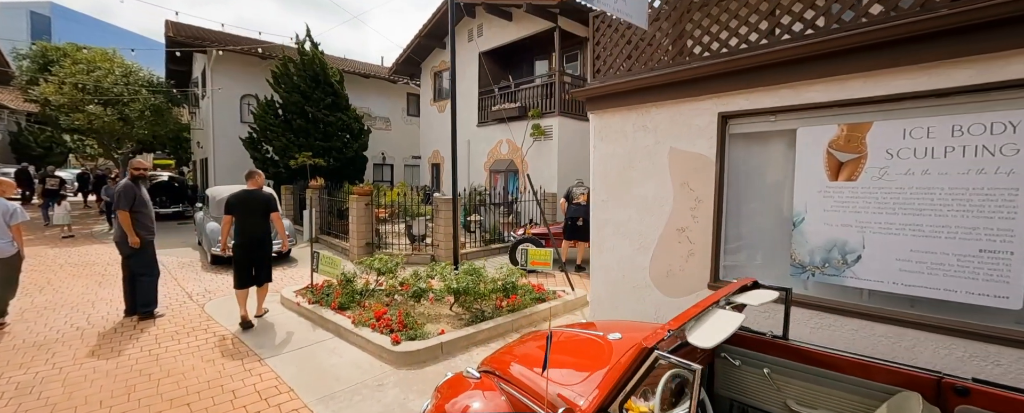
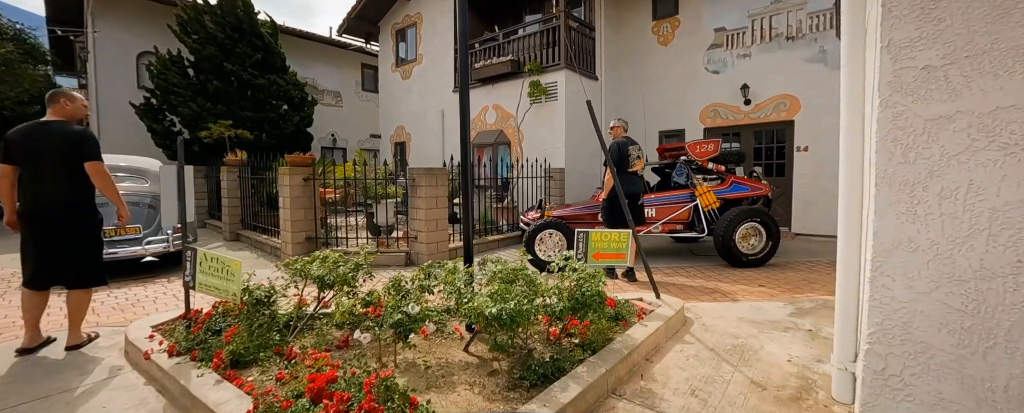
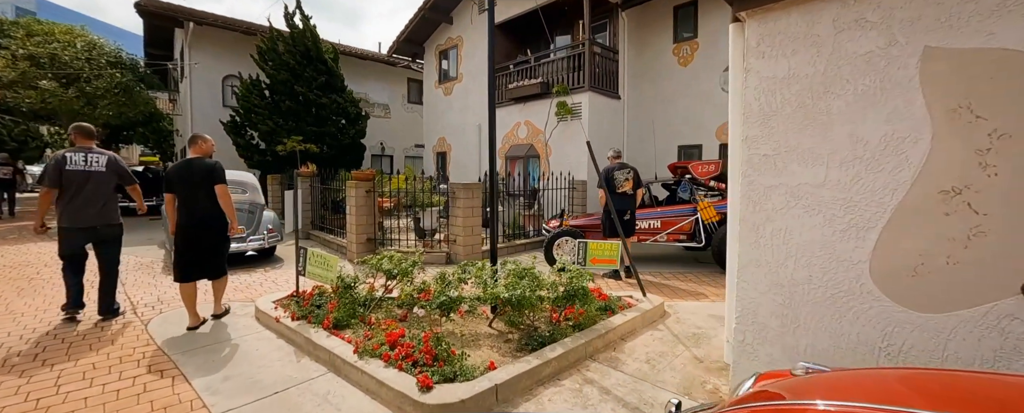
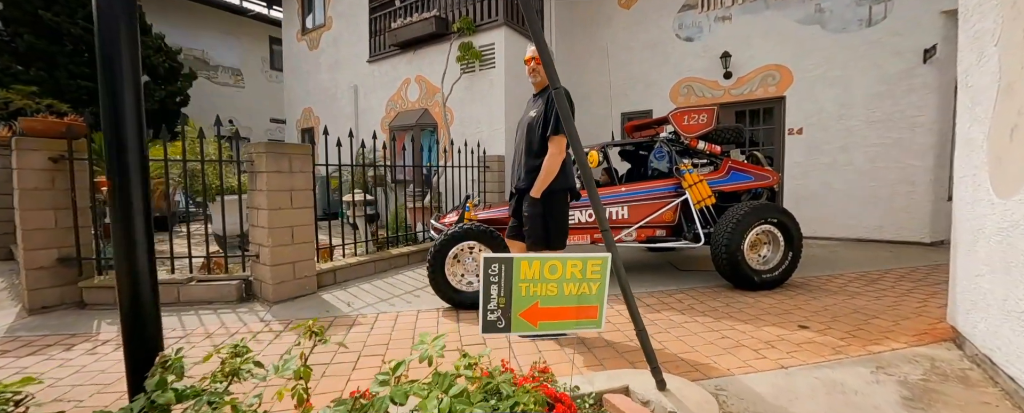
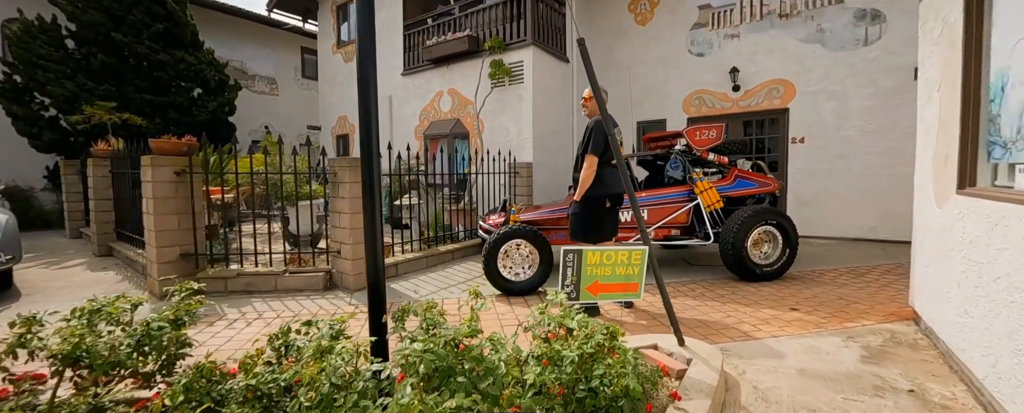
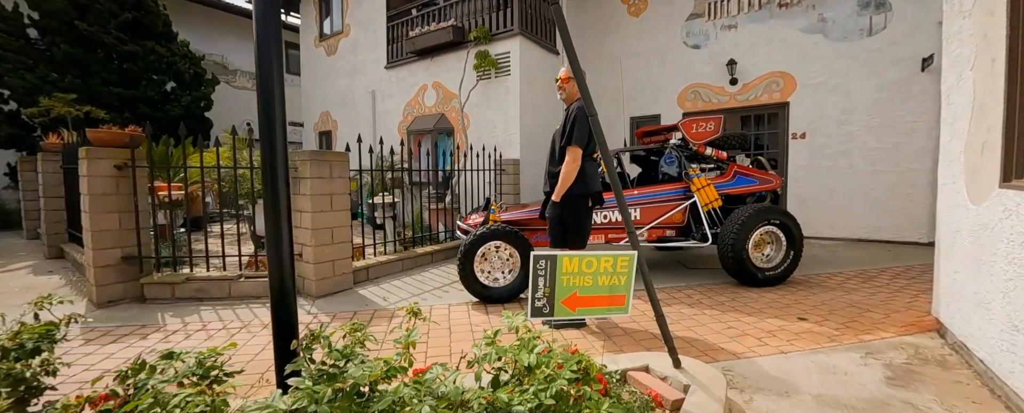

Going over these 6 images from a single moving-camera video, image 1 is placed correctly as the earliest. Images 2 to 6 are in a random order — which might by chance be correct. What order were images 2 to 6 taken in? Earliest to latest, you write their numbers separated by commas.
3, 2, 5, 6, 4
